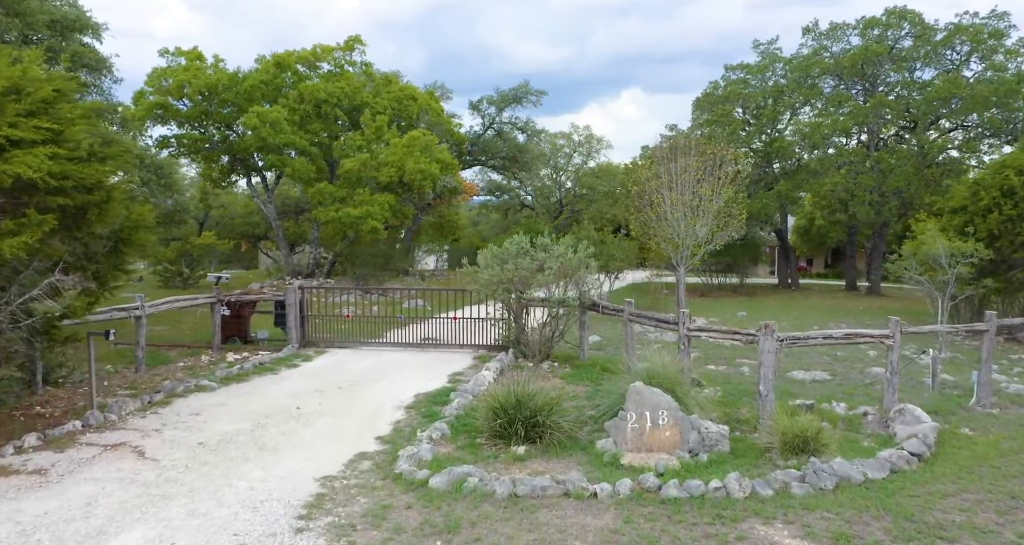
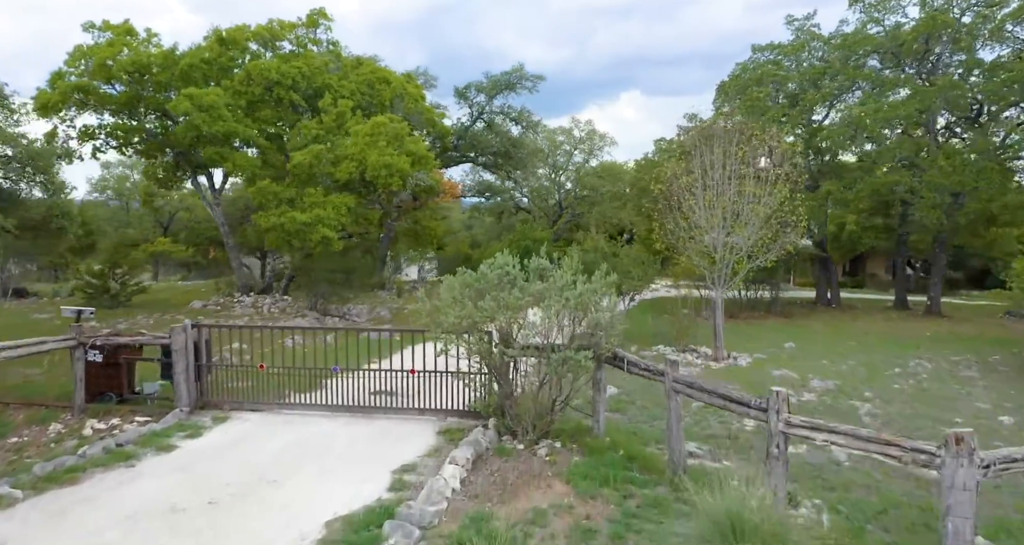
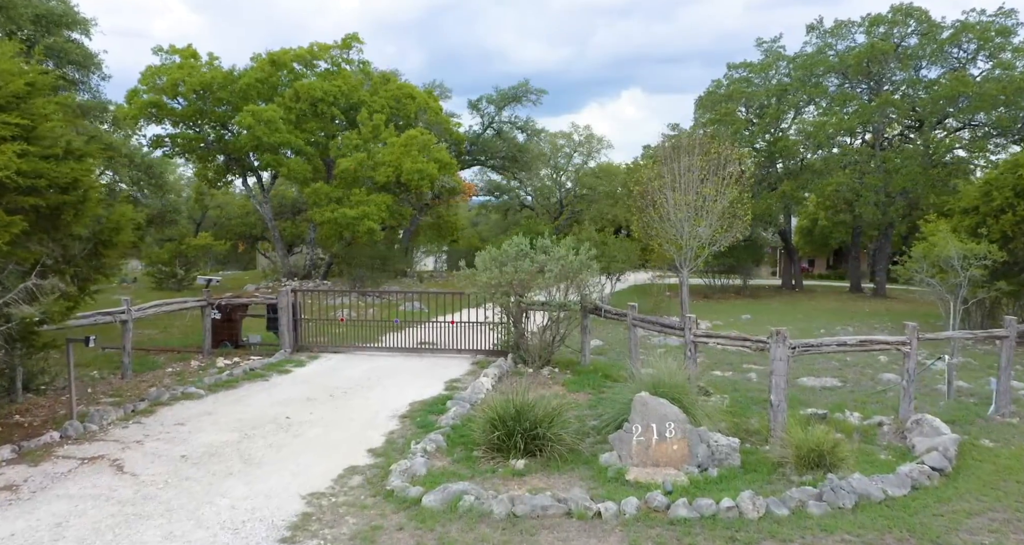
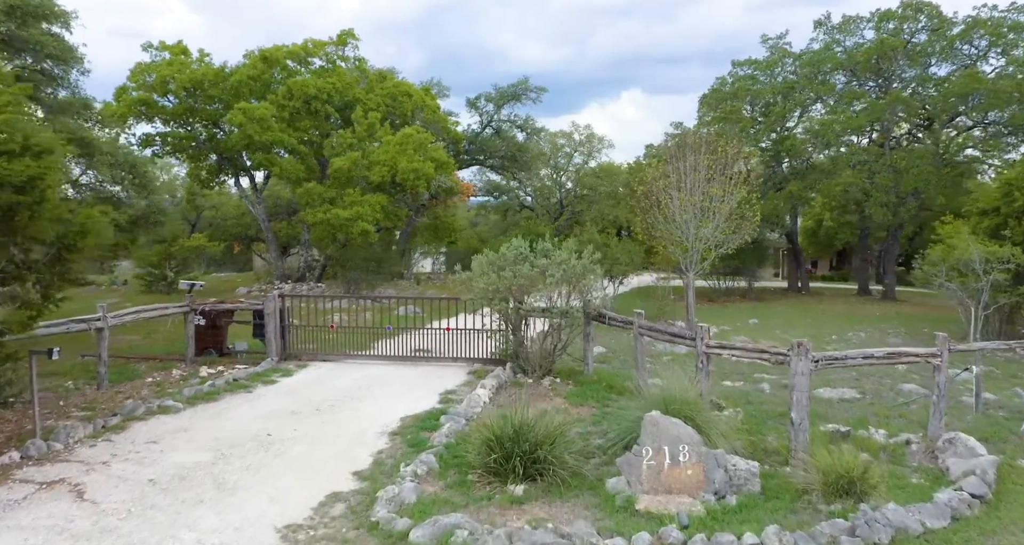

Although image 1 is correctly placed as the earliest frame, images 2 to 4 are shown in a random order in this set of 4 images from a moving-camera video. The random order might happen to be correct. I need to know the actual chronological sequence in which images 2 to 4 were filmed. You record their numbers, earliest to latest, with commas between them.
3, 4, 2
